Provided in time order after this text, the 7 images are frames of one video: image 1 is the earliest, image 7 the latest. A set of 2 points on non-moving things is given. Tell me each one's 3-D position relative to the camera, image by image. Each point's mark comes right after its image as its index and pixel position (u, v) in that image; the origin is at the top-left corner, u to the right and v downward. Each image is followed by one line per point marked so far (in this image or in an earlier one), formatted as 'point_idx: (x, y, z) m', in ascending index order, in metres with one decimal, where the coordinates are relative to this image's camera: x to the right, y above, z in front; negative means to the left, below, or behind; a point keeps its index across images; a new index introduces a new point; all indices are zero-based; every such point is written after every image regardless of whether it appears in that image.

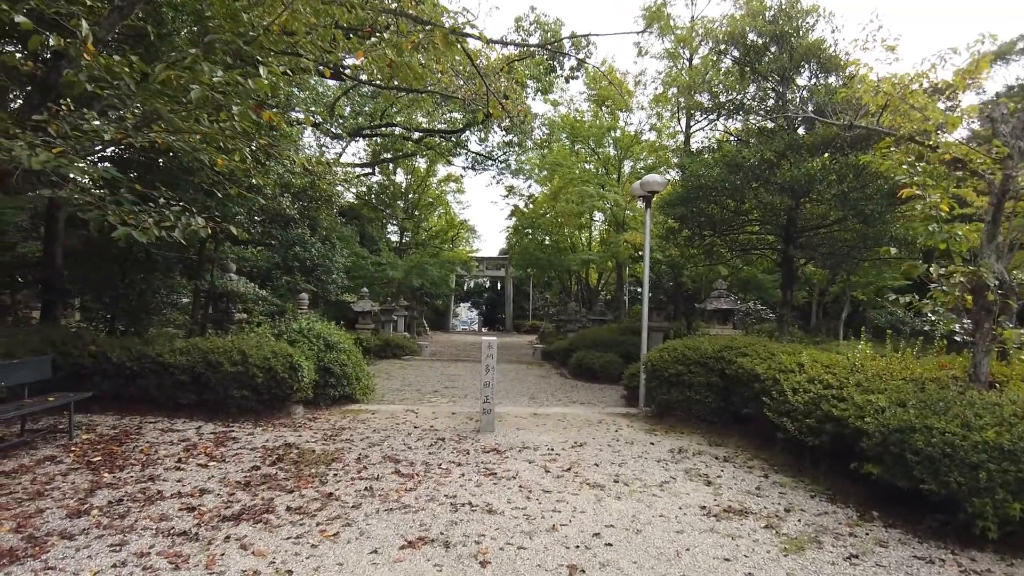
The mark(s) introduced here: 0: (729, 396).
0: (+1.9, -0.9, +5.5) m
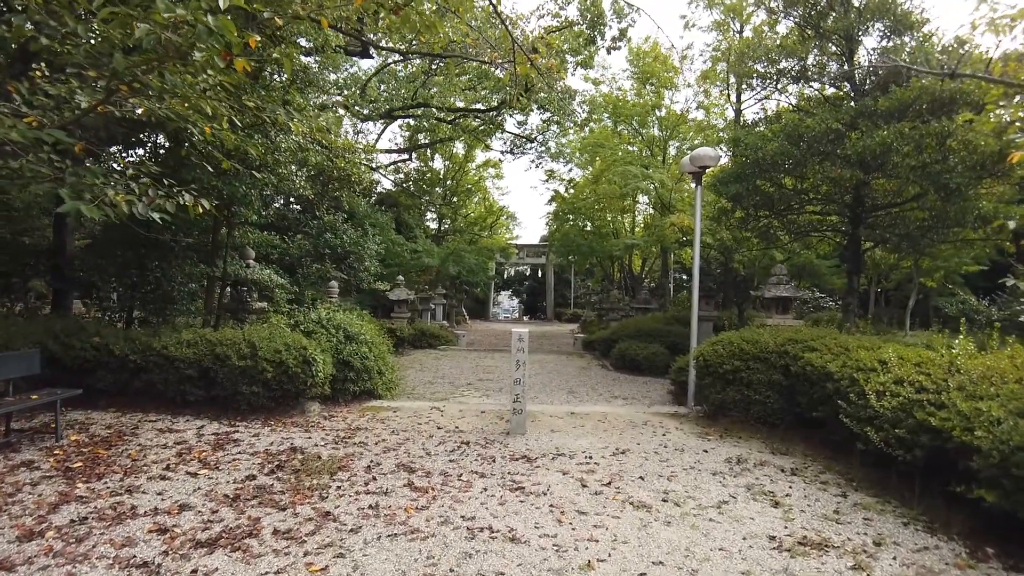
0: (+2.1, -0.8, +4.8) m
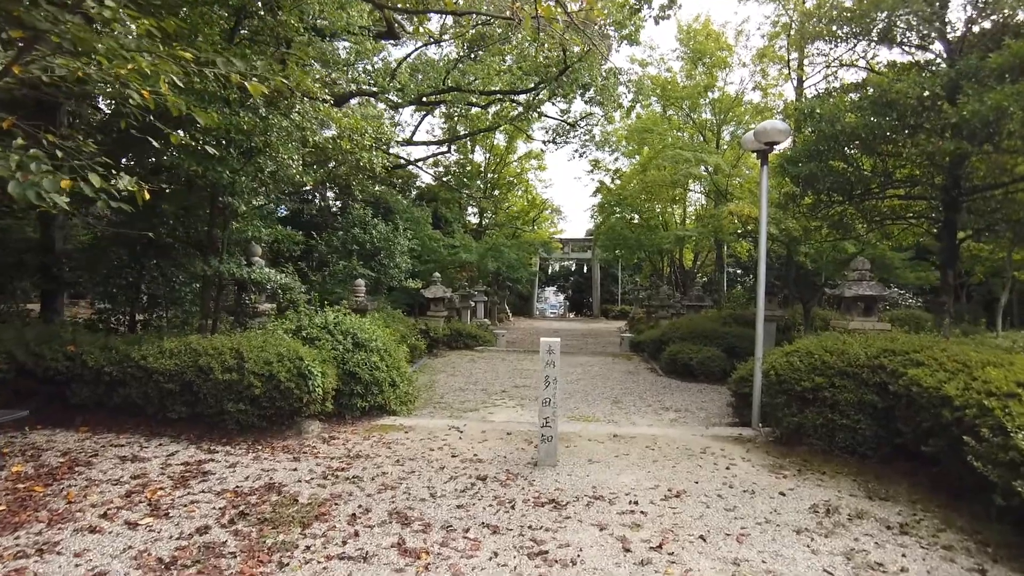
0: (+2.3, -0.8, +3.8) m
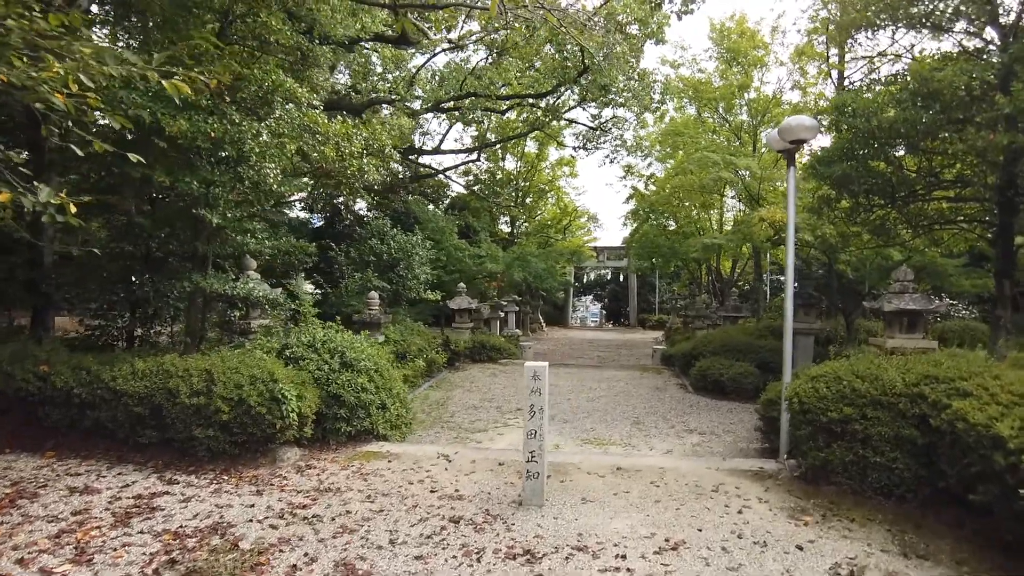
0: (+2.2, -0.9, +3.3) m
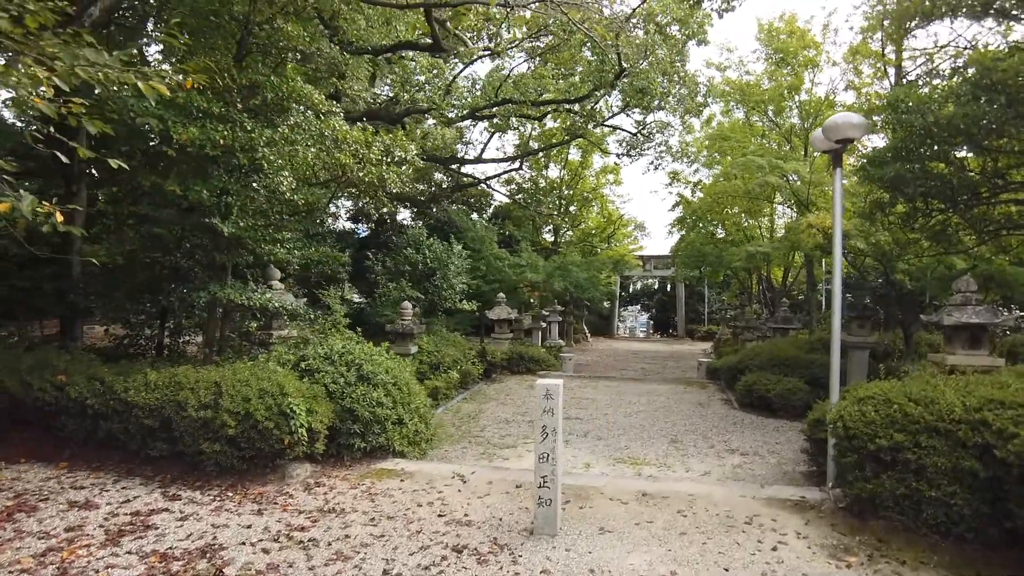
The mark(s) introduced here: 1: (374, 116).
0: (+2.2, -0.9, +2.9) m
1: (-2.1, +2.6, +9.7) m
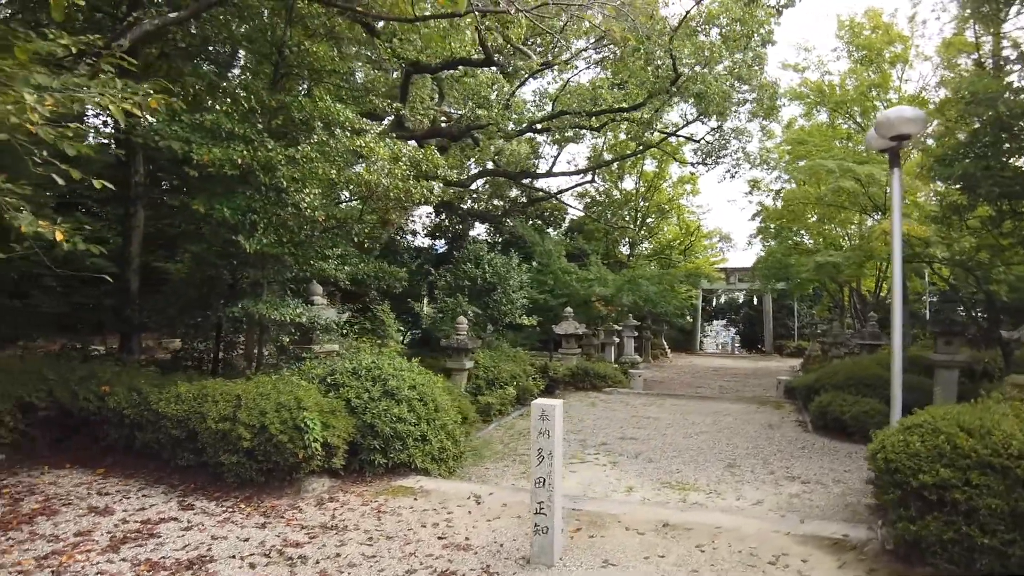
0: (+2.1, -1.0, +2.4) m
1: (-1.2, +2.4, +9.9) m
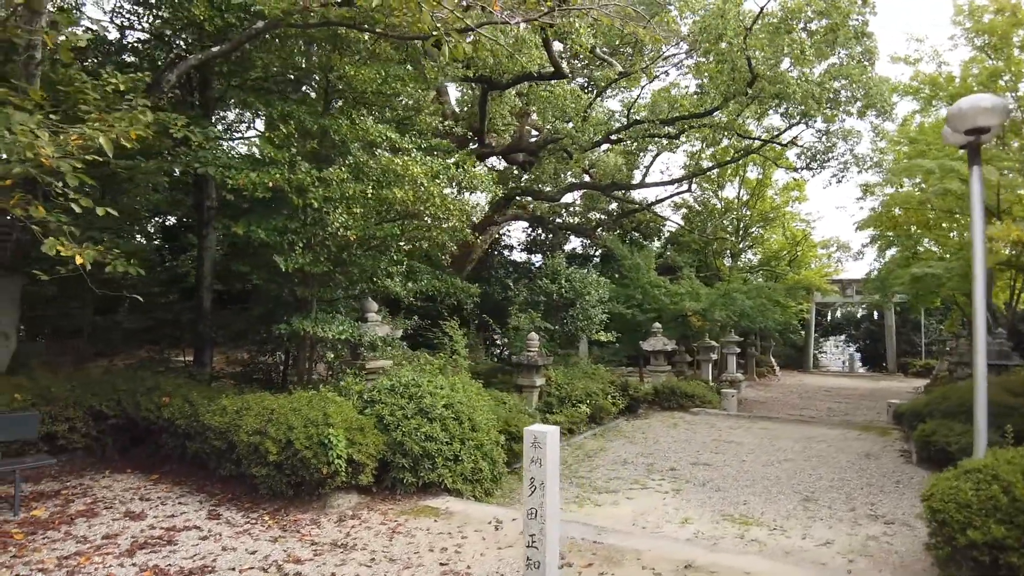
0: (+1.9, -1.1, +1.9) m
1: (-0.1, +2.1, +9.9) m
